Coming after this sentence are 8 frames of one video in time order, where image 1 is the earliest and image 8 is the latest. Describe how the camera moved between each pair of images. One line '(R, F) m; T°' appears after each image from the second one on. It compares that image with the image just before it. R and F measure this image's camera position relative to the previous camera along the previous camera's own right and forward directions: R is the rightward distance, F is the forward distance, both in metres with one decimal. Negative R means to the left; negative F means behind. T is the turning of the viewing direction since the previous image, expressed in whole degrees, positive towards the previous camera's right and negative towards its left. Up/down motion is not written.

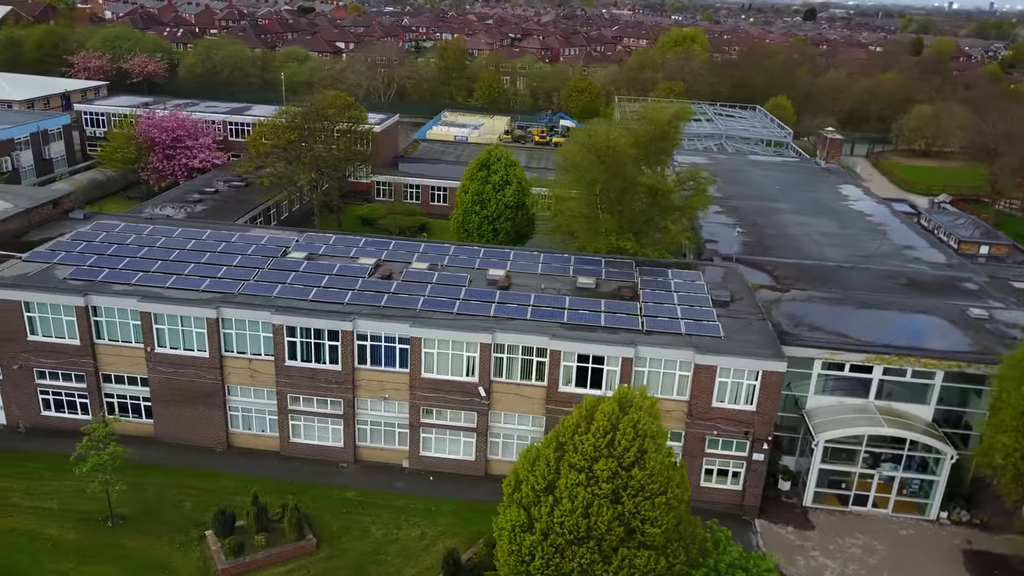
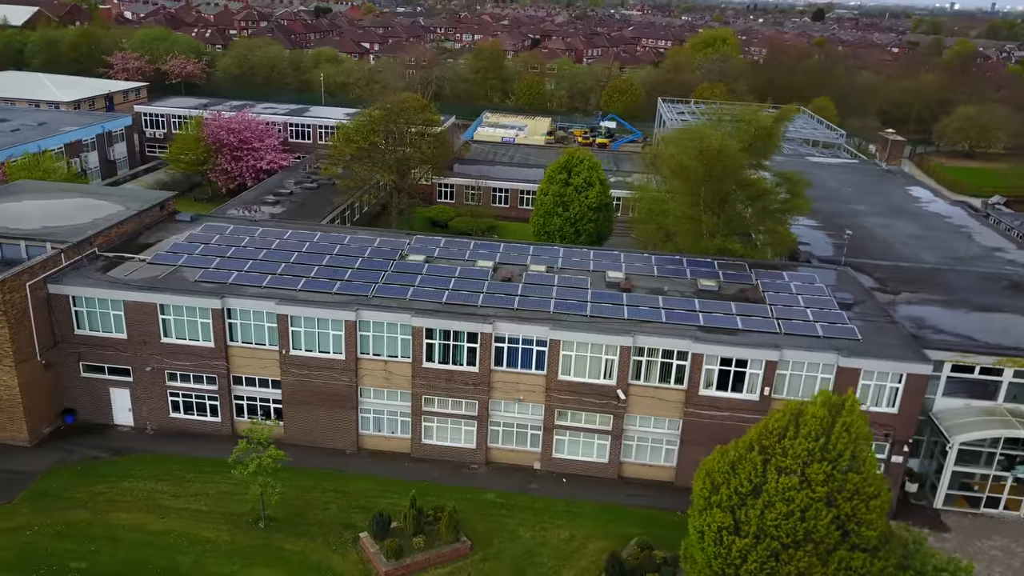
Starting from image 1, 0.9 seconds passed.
(-4.6, -0.1) m; 0°
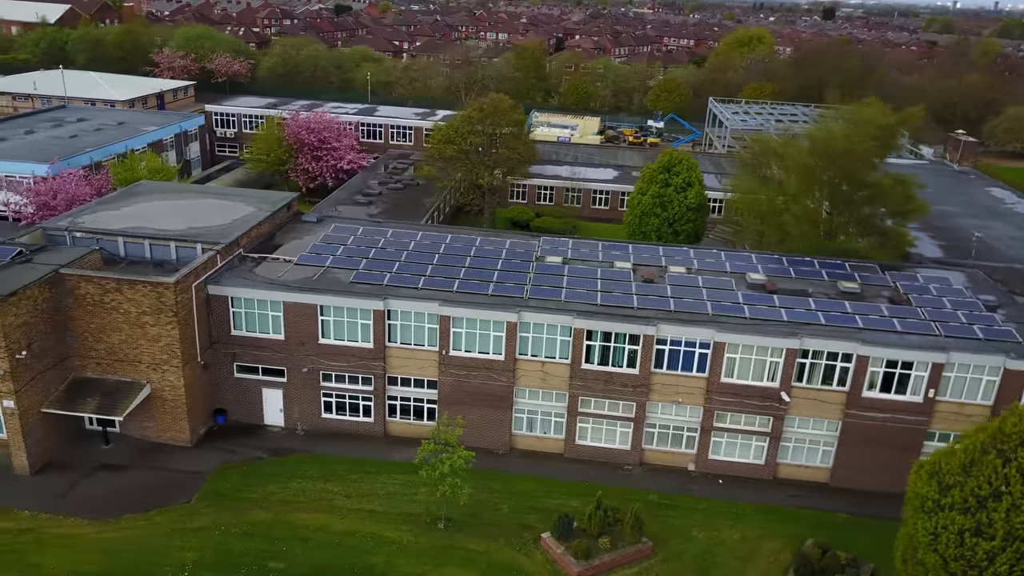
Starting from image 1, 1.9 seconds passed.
(-5.5, -0.2) m; 0°
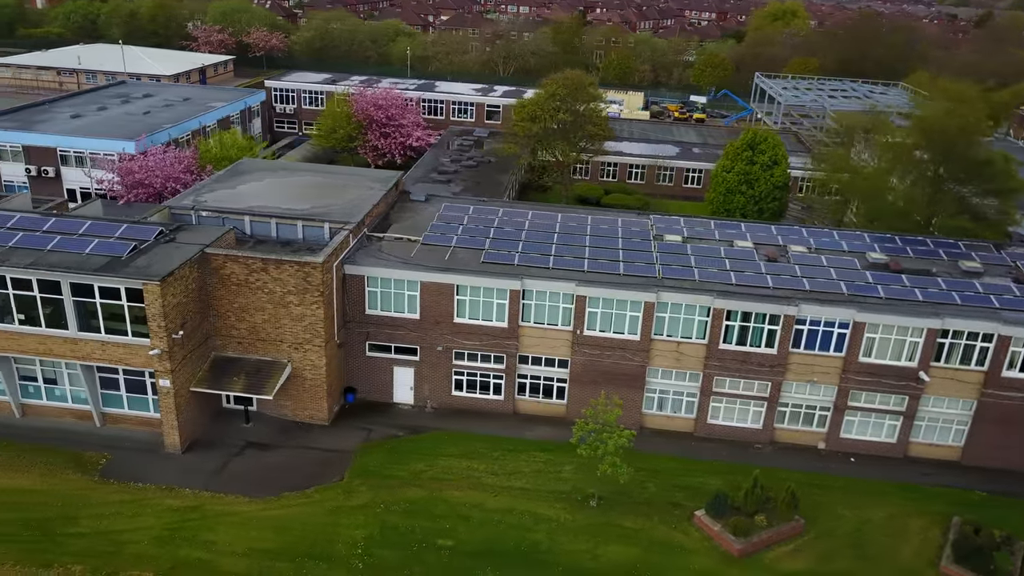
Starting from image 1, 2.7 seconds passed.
(-4.7, -0.1) m; 0°
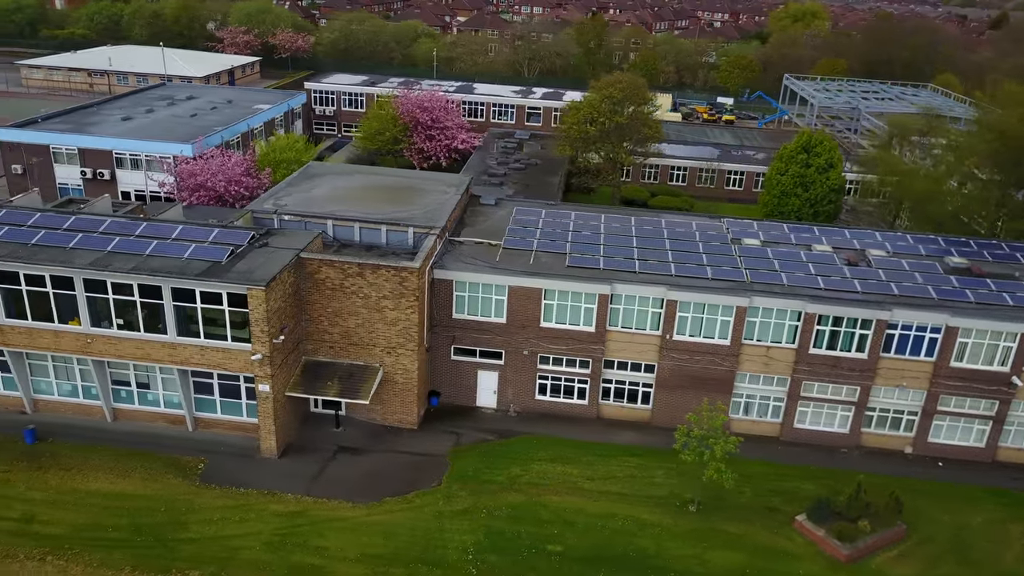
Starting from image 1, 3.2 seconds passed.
(-3.1, 0.0) m; 0°
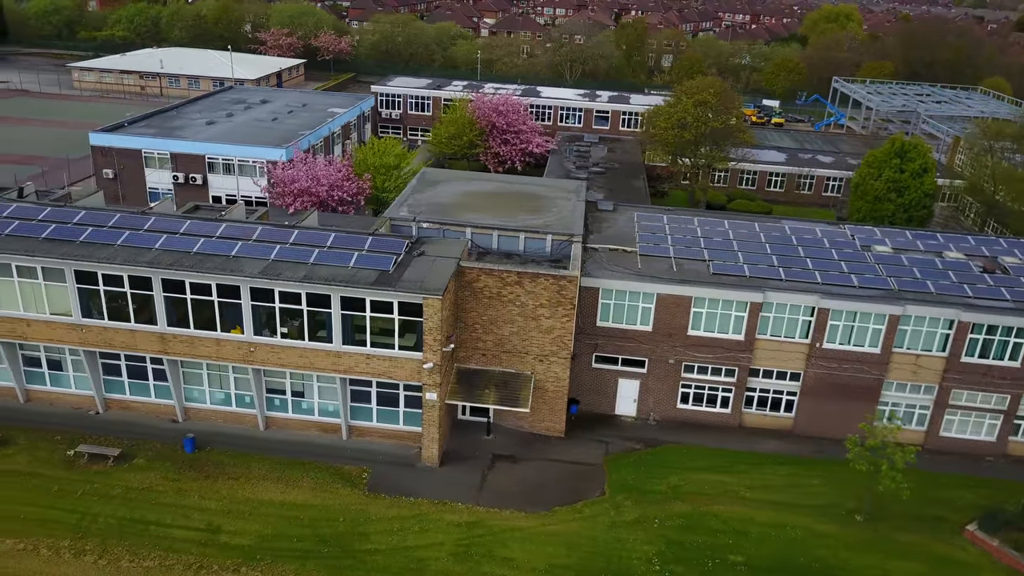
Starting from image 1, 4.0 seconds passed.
(-5.2, +0.1) m; 0°
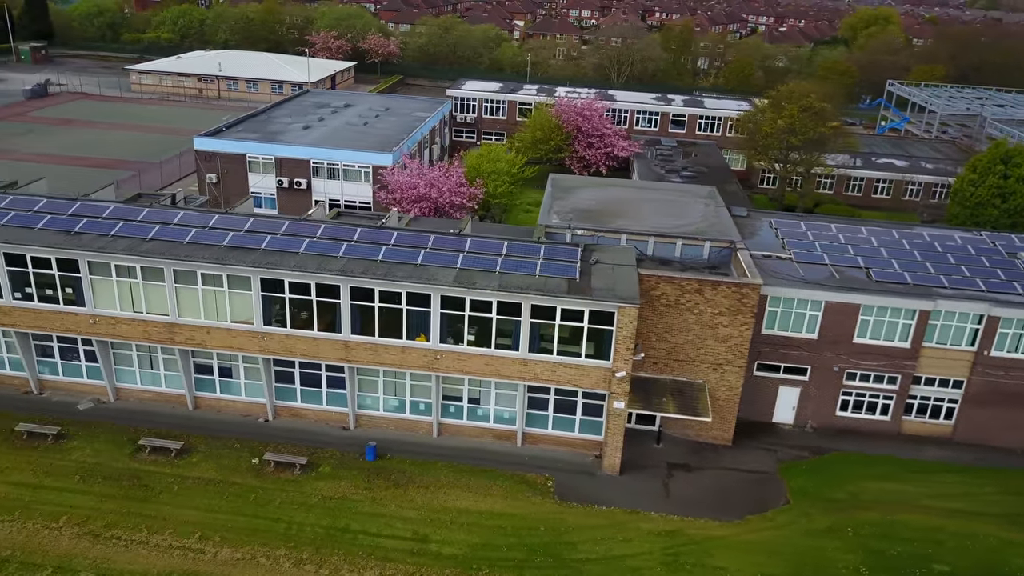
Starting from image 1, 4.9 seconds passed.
(-5.8, 0.0) m; 0°
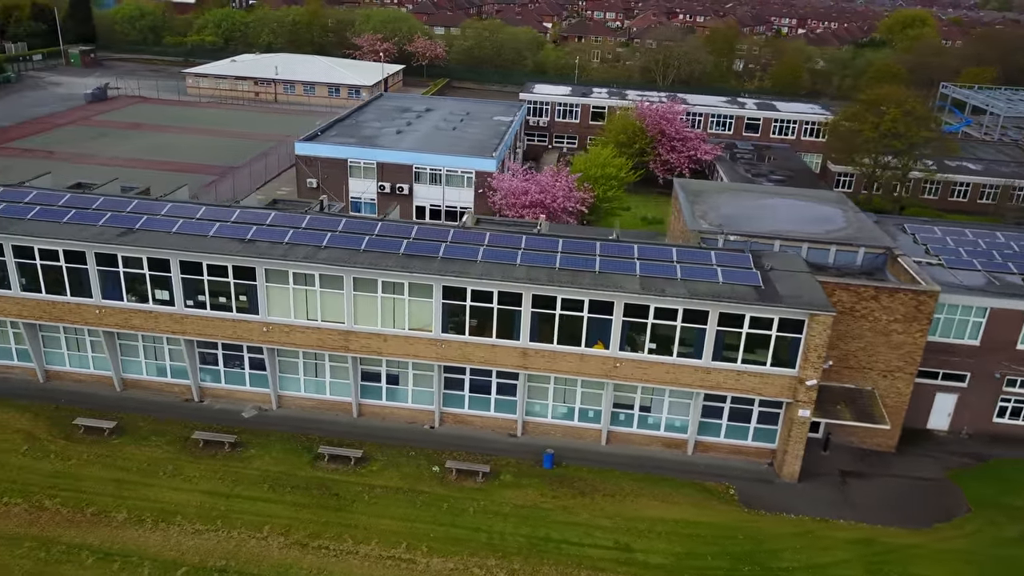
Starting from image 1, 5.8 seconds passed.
(-5.7, +0.1) m; 0°
